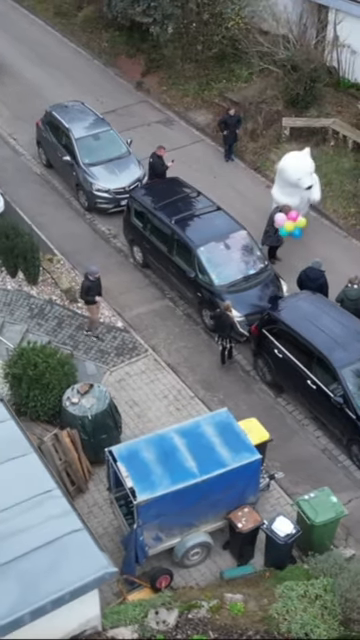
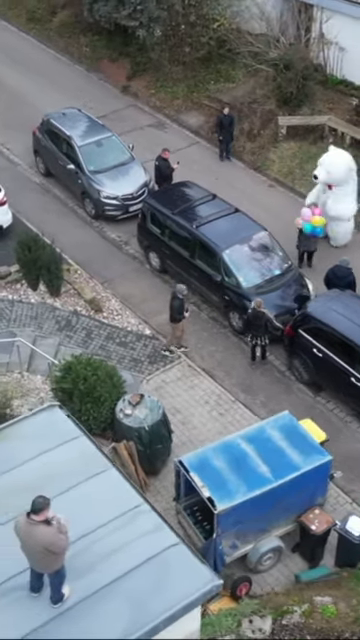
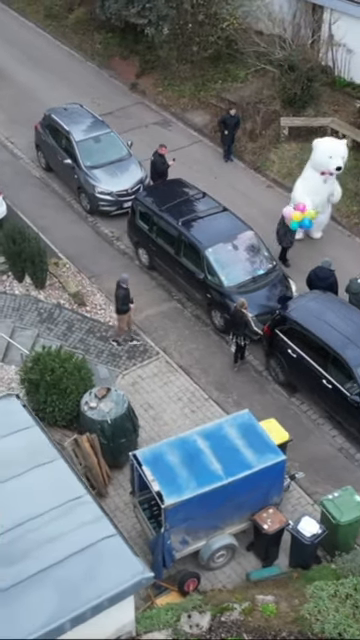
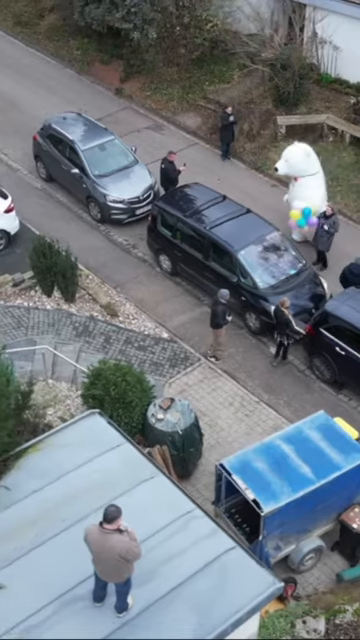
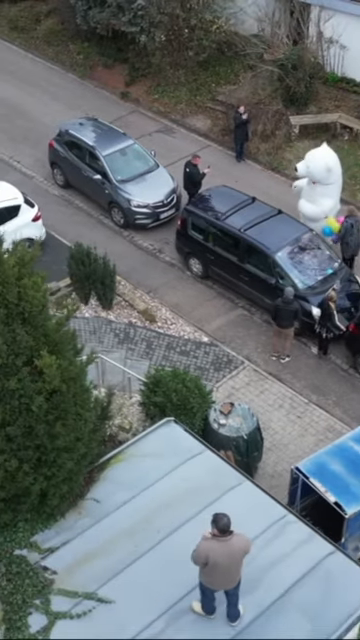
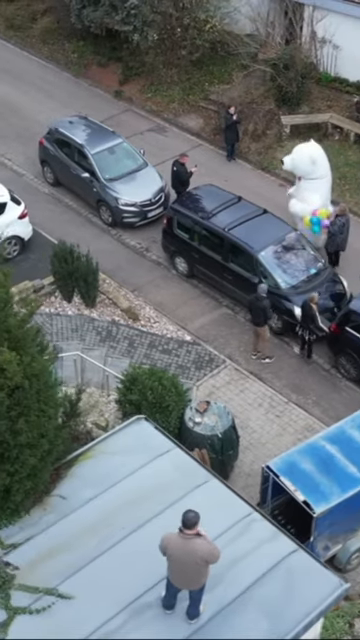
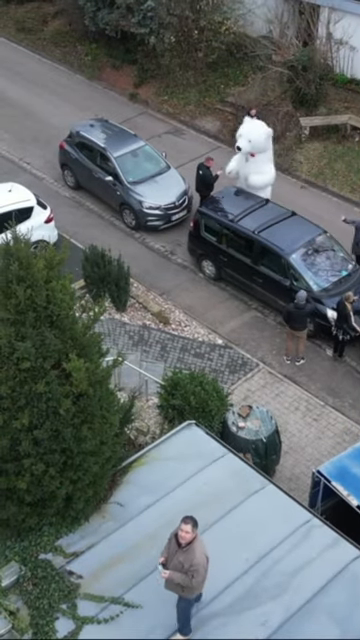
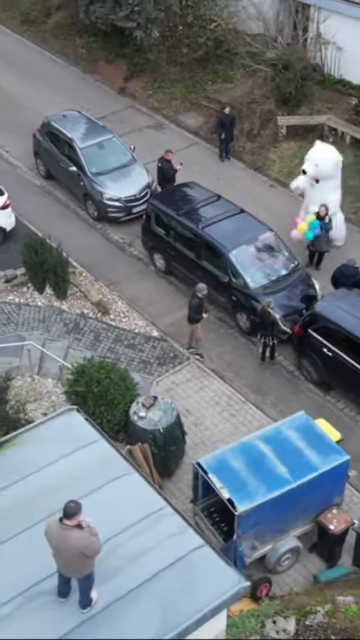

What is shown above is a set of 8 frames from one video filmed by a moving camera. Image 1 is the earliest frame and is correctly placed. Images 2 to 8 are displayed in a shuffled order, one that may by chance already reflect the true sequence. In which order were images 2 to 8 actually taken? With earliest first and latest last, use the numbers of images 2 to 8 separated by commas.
3, 2, 8, 4, 6, 5, 7
